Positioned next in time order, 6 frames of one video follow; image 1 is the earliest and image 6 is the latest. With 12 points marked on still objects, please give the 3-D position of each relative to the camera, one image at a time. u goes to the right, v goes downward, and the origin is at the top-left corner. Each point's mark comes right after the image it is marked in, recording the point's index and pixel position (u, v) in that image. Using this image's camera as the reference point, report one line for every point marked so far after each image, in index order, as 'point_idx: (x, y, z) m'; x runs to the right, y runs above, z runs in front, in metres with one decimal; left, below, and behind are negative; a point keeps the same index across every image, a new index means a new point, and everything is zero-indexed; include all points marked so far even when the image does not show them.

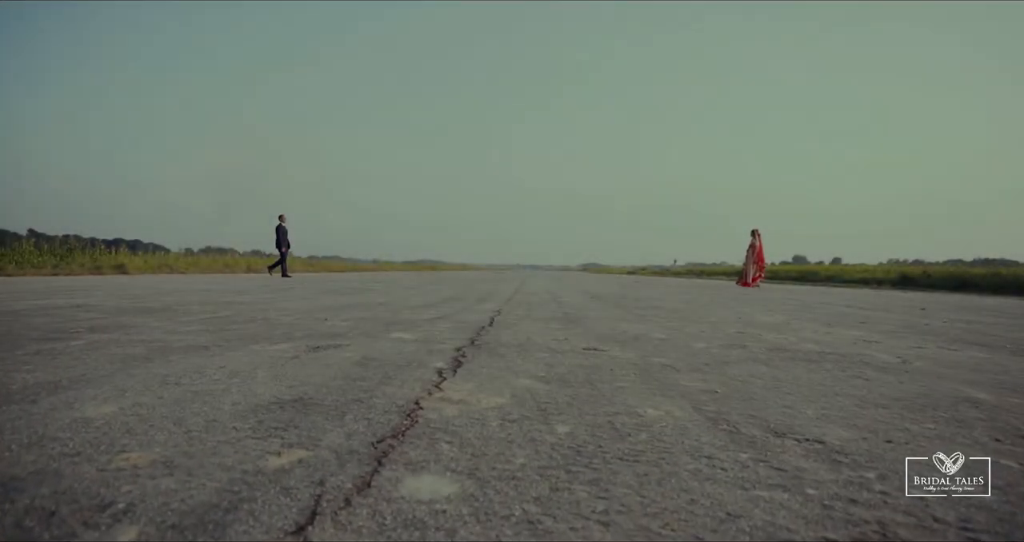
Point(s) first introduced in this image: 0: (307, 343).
0: (-1.5, -0.5, +4.5) m
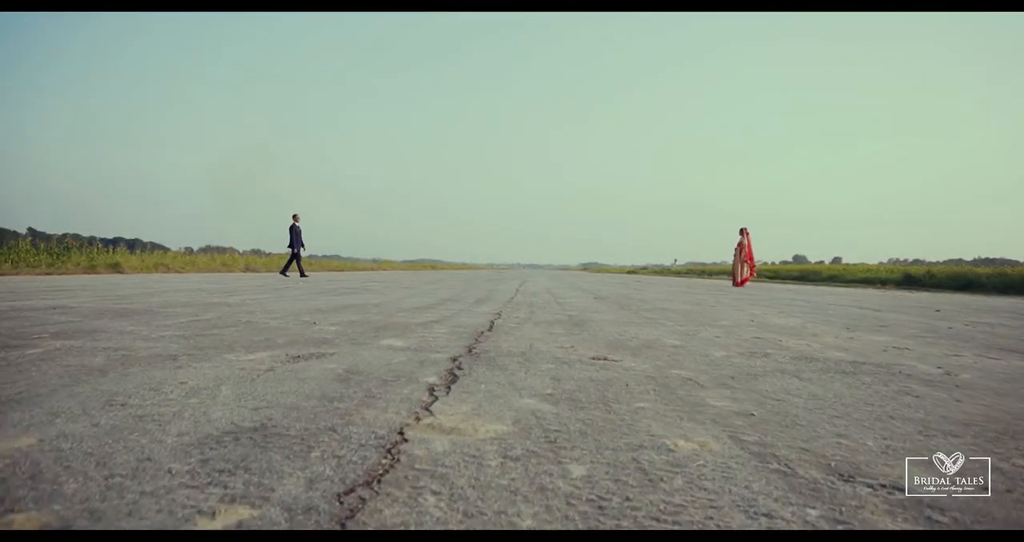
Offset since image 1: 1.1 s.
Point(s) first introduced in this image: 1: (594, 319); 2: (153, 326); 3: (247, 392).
0: (-1.5, -0.5, +4.1) m
1: (+0.9, -0.6, +7.1) m
2: (-3.3, -0.5, +5.6) m
3: (-1.1, -0.5, +2.7) m
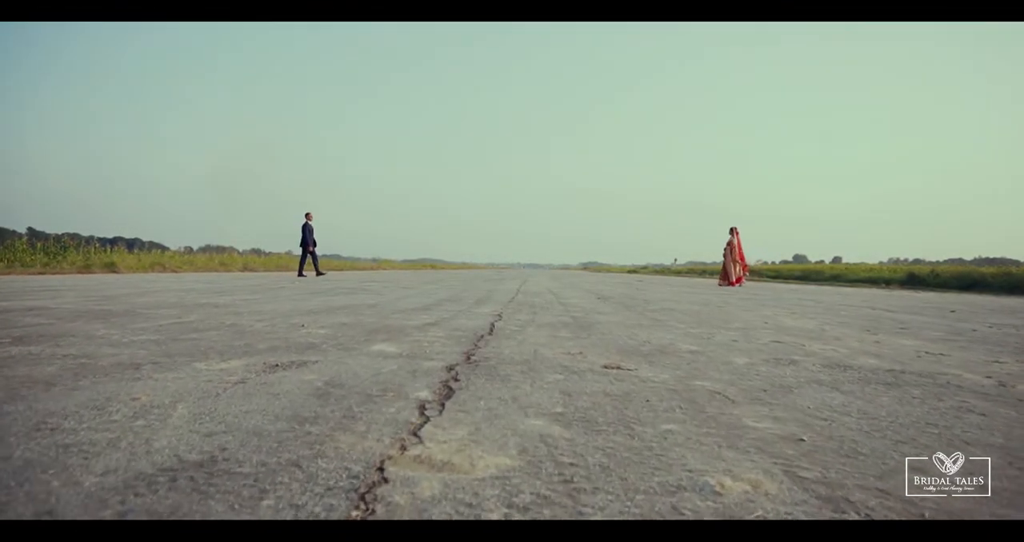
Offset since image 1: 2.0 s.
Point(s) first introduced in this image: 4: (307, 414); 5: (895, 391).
0: (-1.5, -0.5, +3.7) m
1: (+1.0, -0.6, +6.7) m
2: (-3.2, -0.5, +5.2) m
3: (-1.1, -0.5, +2.3) m
4: (-0.8, -0.5, +2.3) m
5: (+1.9, -0.6, +3.1) m
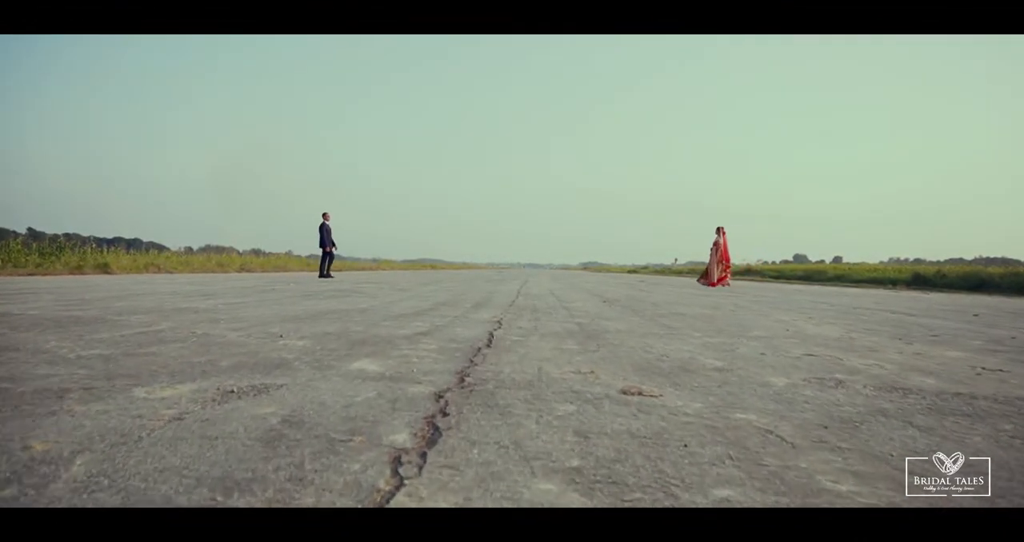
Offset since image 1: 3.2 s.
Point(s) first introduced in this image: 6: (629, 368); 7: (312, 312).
0: (-1.4, -0.6, +3.1) m
1: (+1.0, -0.6, +6.1) m
2: (-3.2, -0.5, +4.7) m
3: (-1.1, -0.6, +1.7) m
4: (-0.7, -0.6, +1.7) m
5: (+1.9, -0.6, +2.5) m
6: (+0.7, -0.6, +3.8) m
7: (-2.6, -0.5, +8.0) m
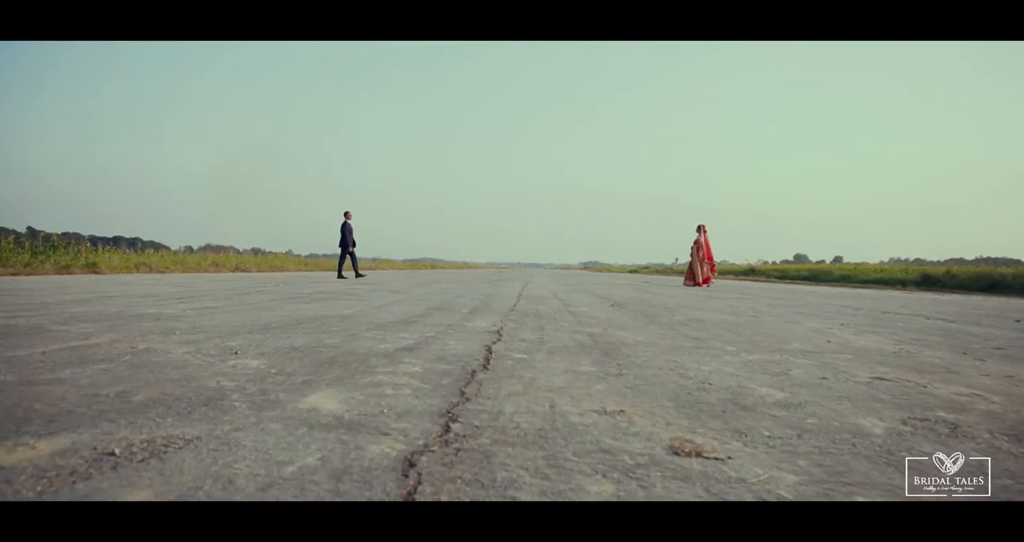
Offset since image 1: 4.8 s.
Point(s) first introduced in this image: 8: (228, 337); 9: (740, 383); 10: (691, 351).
0: (-1.4, -0.6, +2.2) m
1: (+1.0, -0.6, +5.2) m
2: (-3.2, -0.6, +3.8) m
3: (-1.1, -0.6, +0.9) m
4: (-0.7, -0.6, +0.8) m
5: (+1.9, -0.7, +1.6) m
6: (+0.7, -0.6, +2.9) m
7: (-2.6, -0.5, +7.1) m
8: (-2.5, -0.6, +5.4) m
9: (+1.3, -0.6, +3.5) m
10: (+1.4, -0.6, +5.0) m
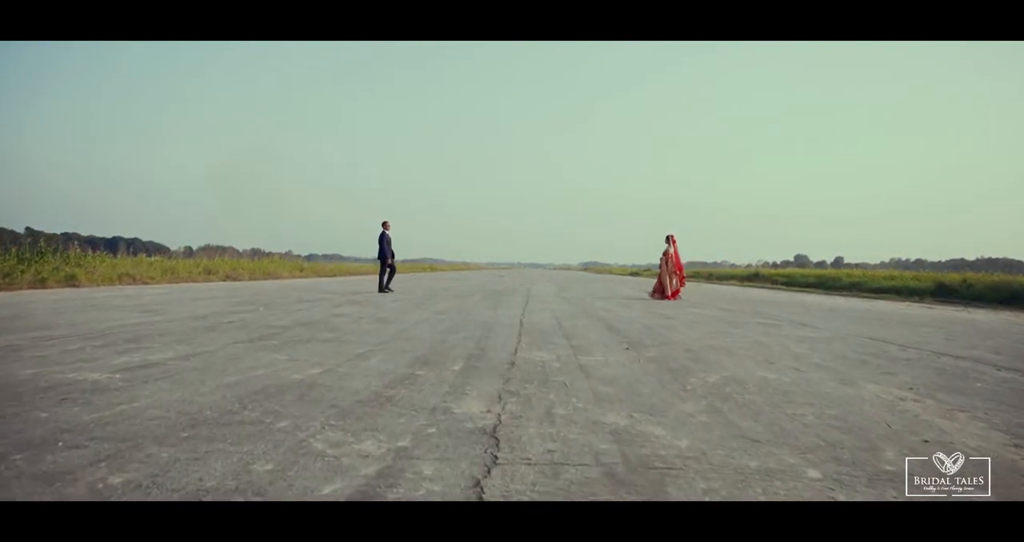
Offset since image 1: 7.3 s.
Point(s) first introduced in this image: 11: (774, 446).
0: (-1.4, -1.2, +0.8) m
1: (+1.0, -1.2, +3.8) m
2: (-3.2, -1.2, +2.3) m
3: (-1.1, -1.2, -0.6) m
4: (-0.7, -1.2, -0.6) m
5: (+1.9, -1.3, +0.2) m
6: (+0.7, -1.2, +1.5) m
7: (-2.6, -1.1, +5.7) m
8: (-2.5, -1.2, +3.9) m
9: (+1.3, -1.2, +2.1) m
10: (+1.4, -1.2, +3.5) m
11: (+1.8, -1.2, +4.2) m
